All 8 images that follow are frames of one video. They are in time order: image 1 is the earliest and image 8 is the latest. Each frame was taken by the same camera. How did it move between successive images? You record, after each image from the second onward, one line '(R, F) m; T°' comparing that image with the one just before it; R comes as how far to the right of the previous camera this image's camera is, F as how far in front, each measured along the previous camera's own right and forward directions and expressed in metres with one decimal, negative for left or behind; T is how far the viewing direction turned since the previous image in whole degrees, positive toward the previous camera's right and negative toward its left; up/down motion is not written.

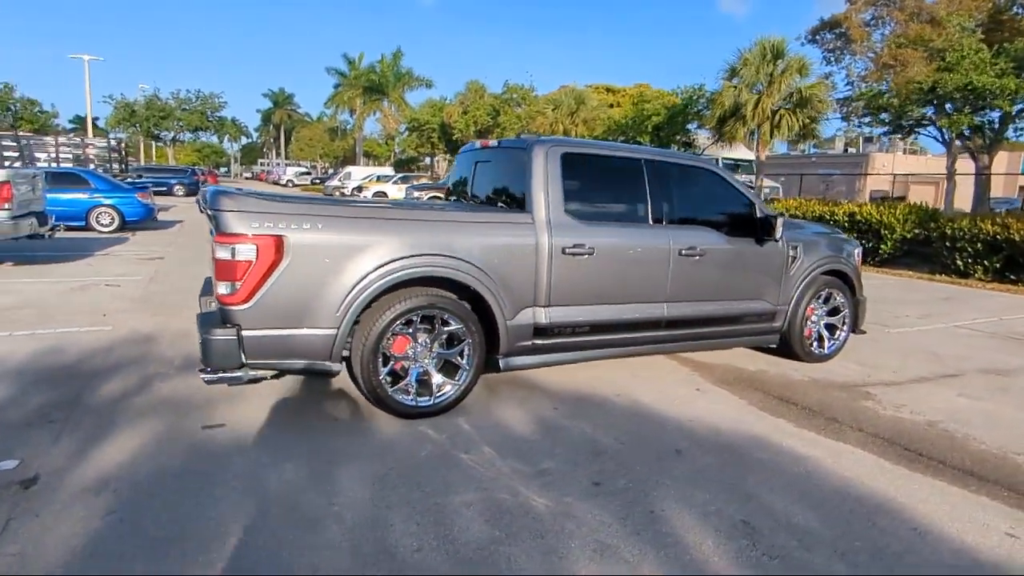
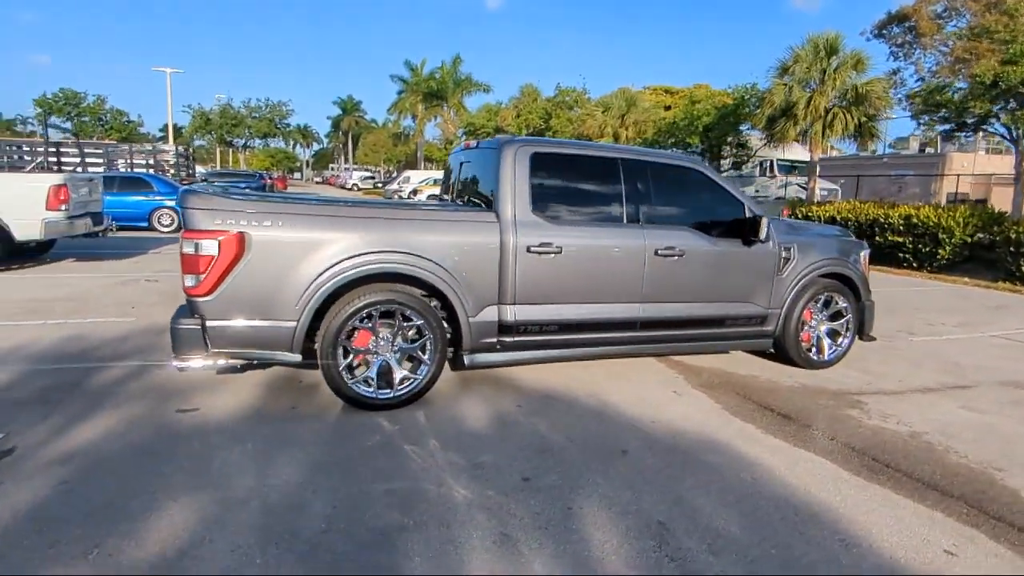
(+0.8, 0.0) m; -6°
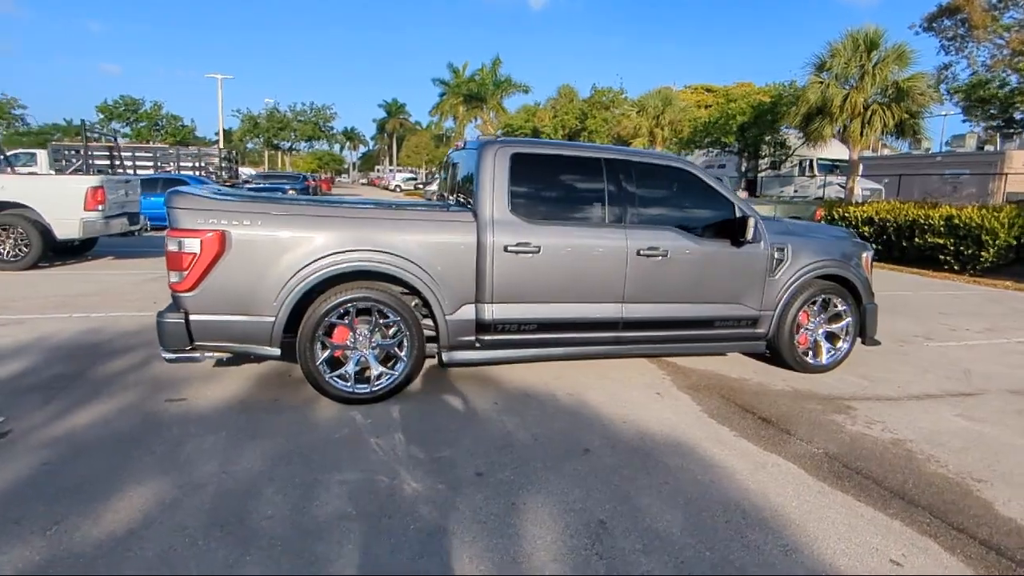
(+0.5, 0.0) m; -4°
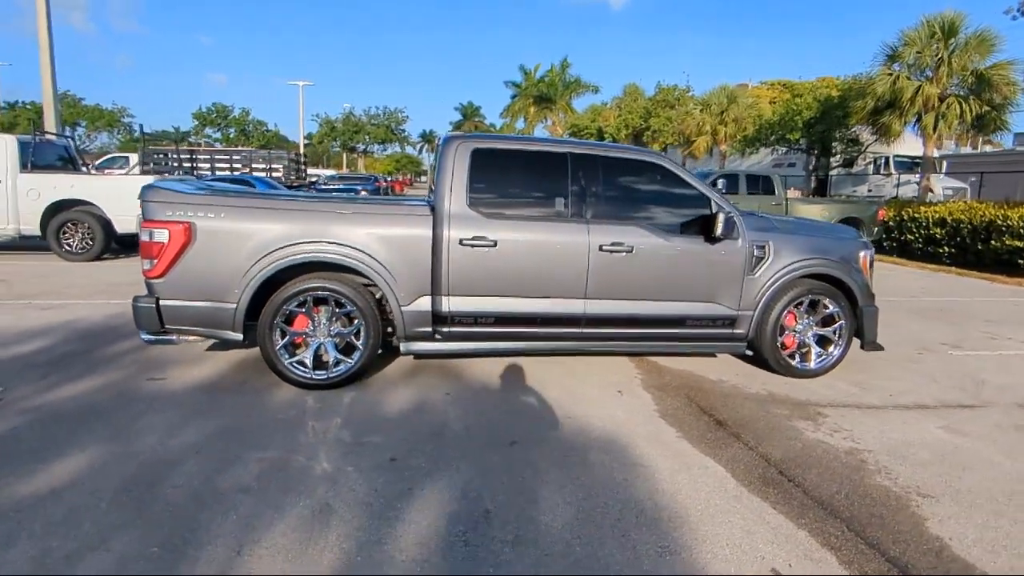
(+1.0, 0.0) m; -7°
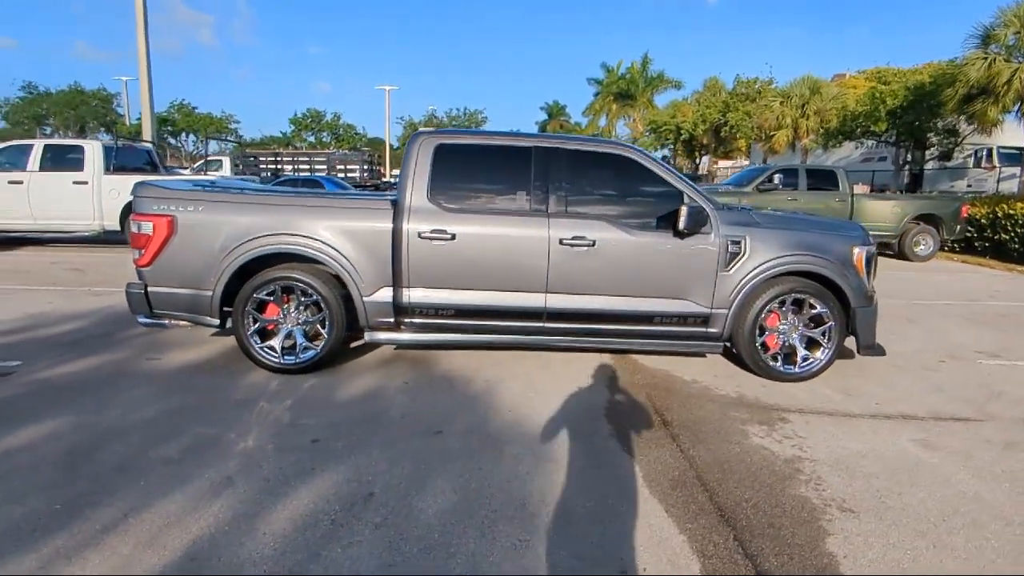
(+1.1, +0.1) m; -8°
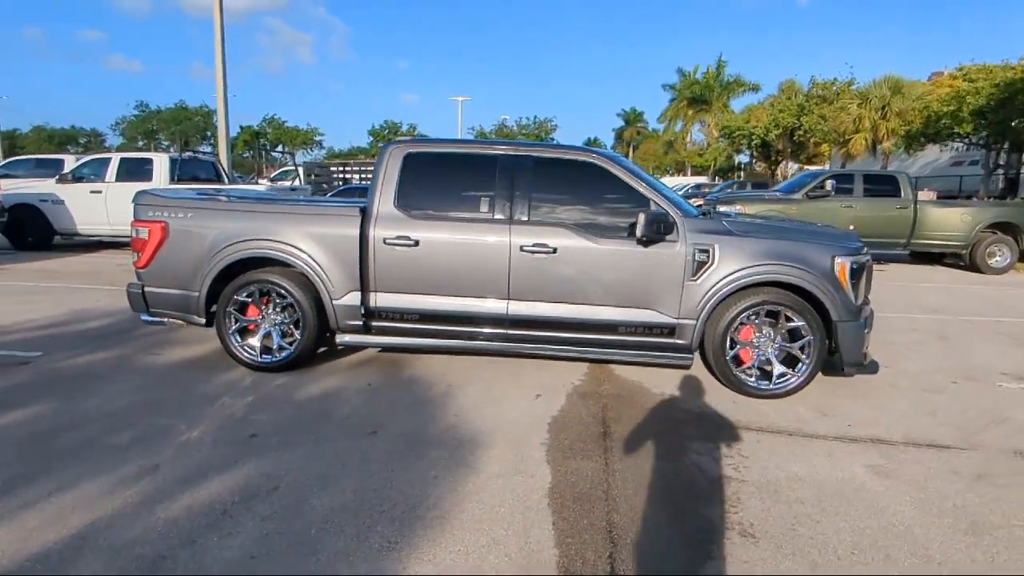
(+1.0, +0.1) m; -7°
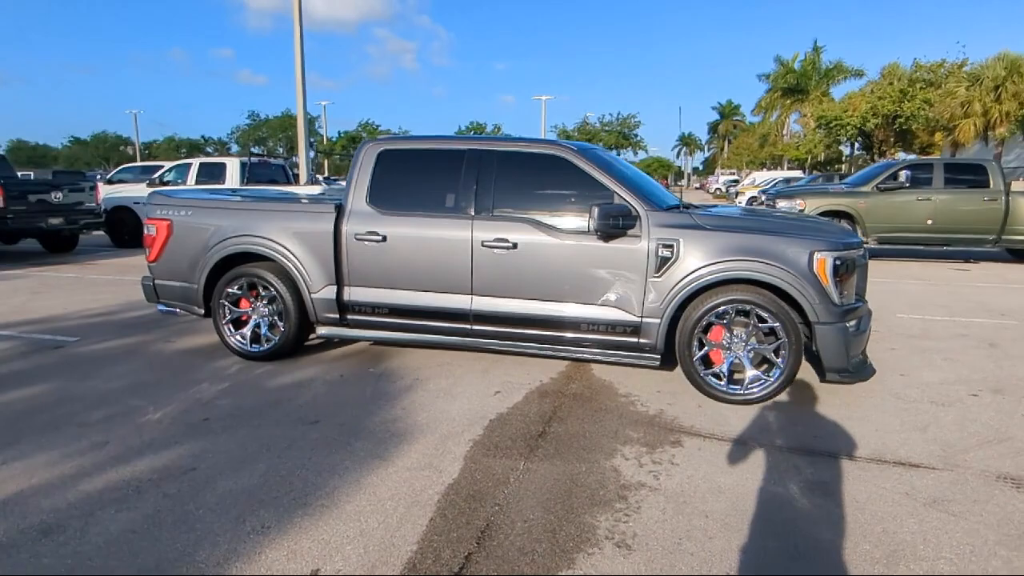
(+1.1, +0.1) m; -9°
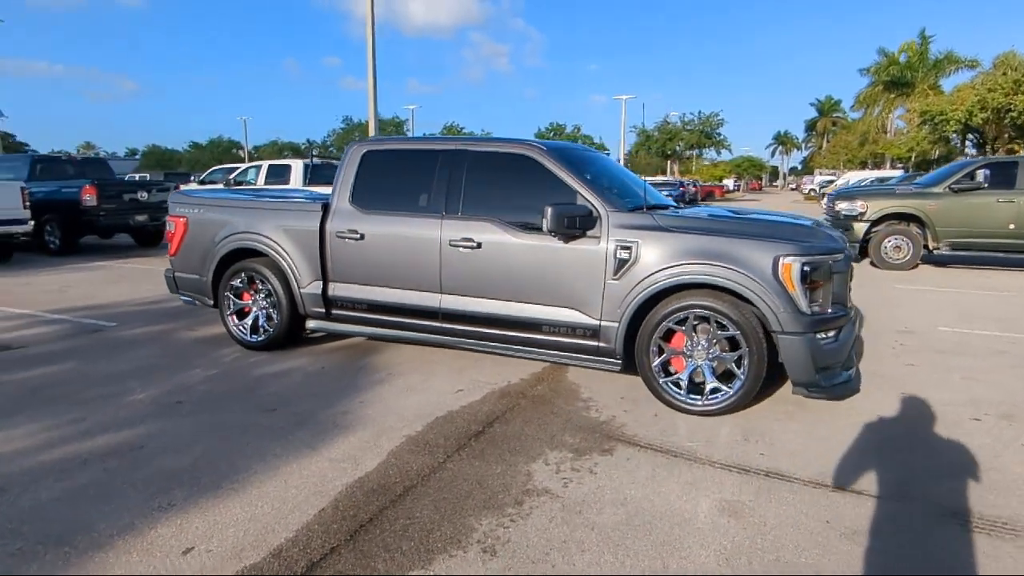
(+1.0, +0.1) m; -8°
